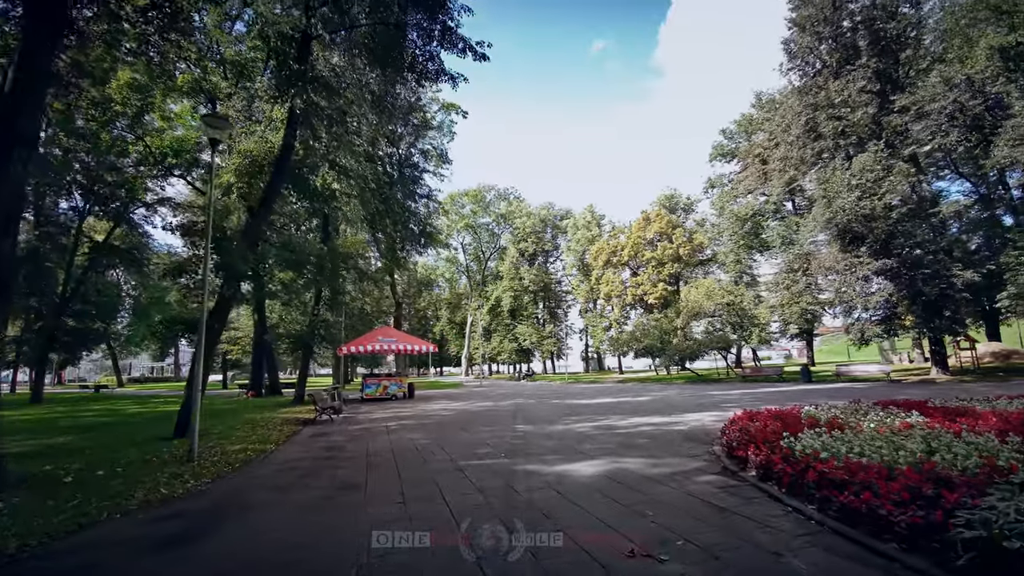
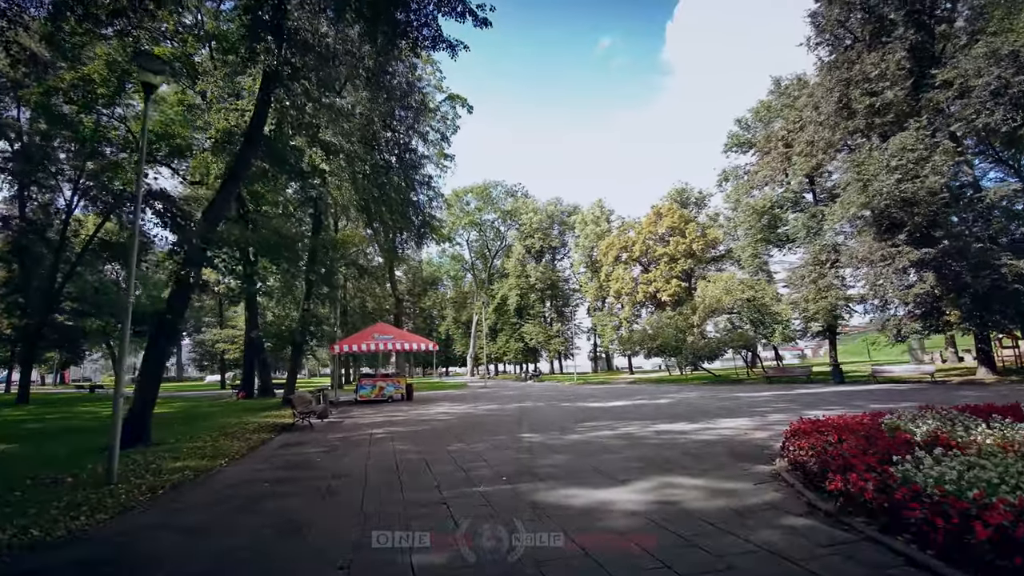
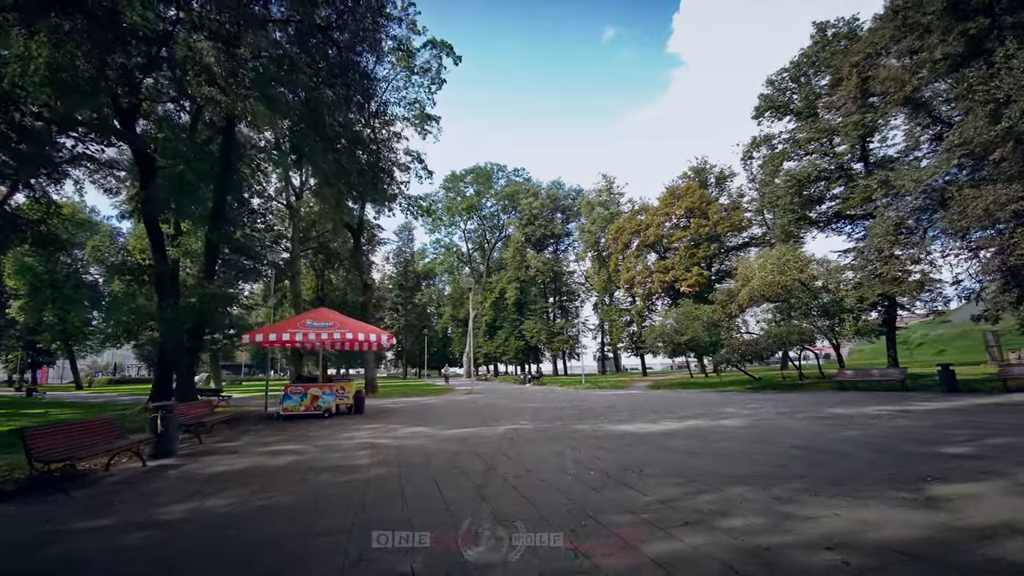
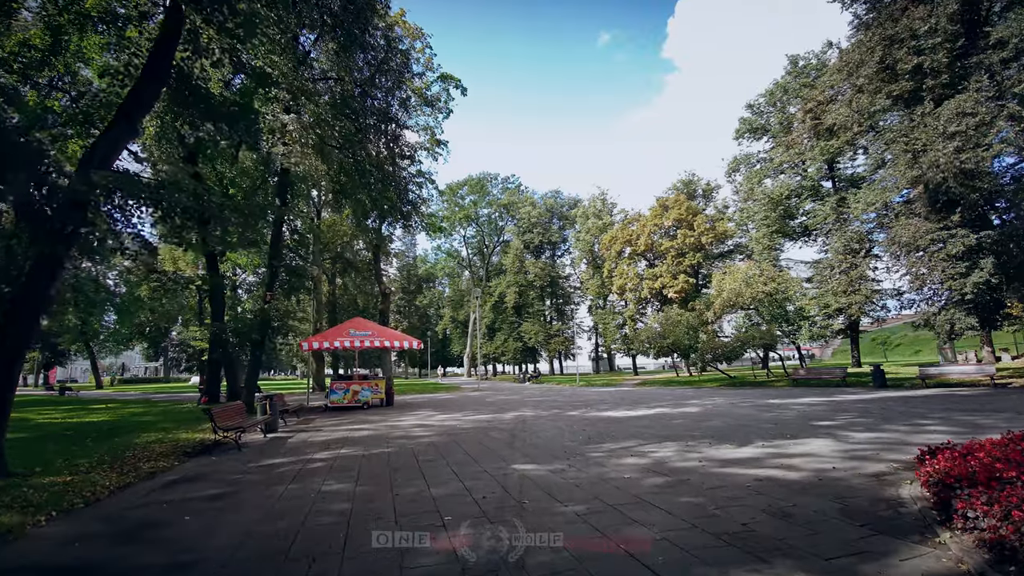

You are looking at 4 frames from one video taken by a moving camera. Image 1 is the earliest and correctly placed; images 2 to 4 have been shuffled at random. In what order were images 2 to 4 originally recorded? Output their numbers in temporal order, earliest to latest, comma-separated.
2, 4, 3
